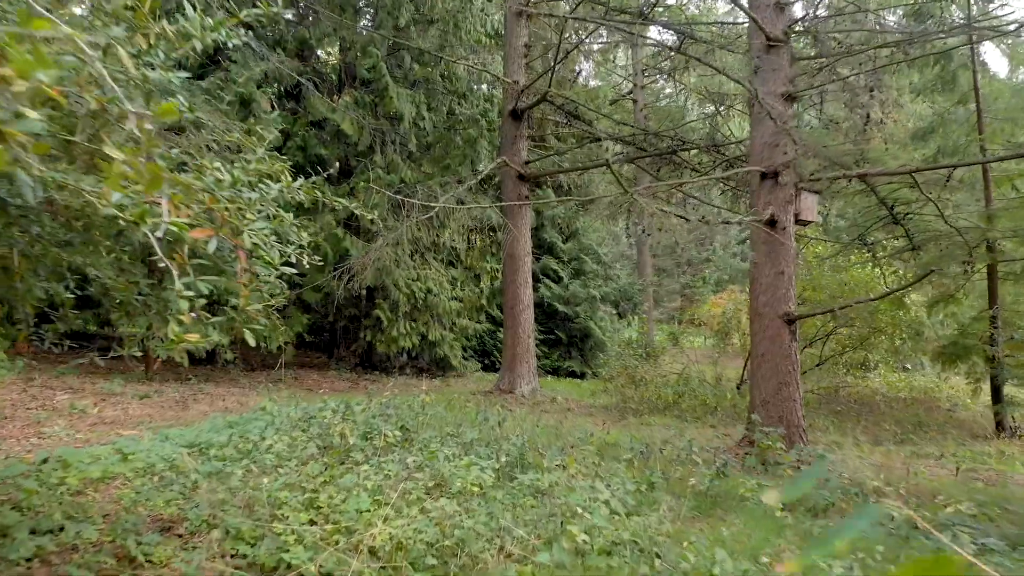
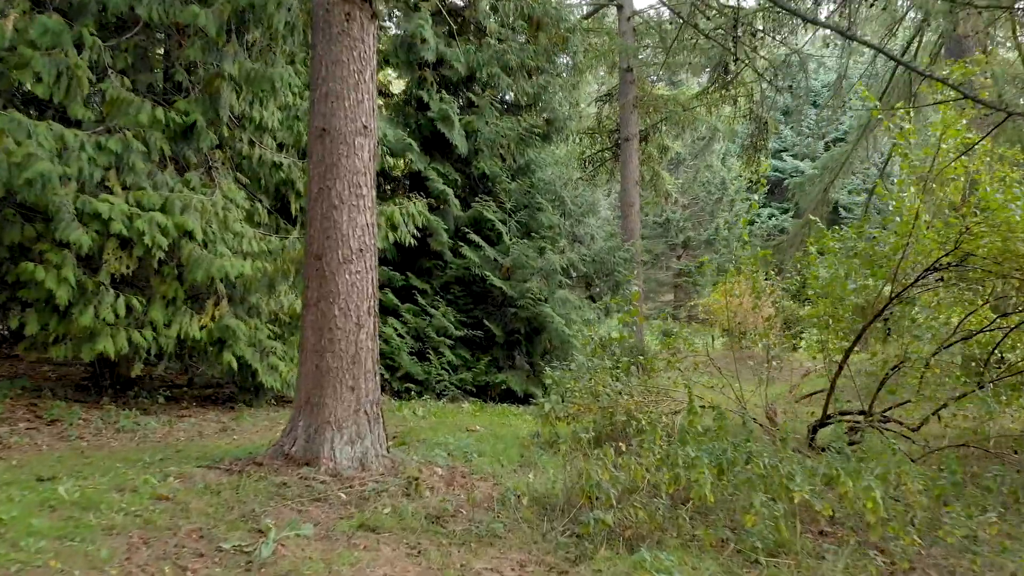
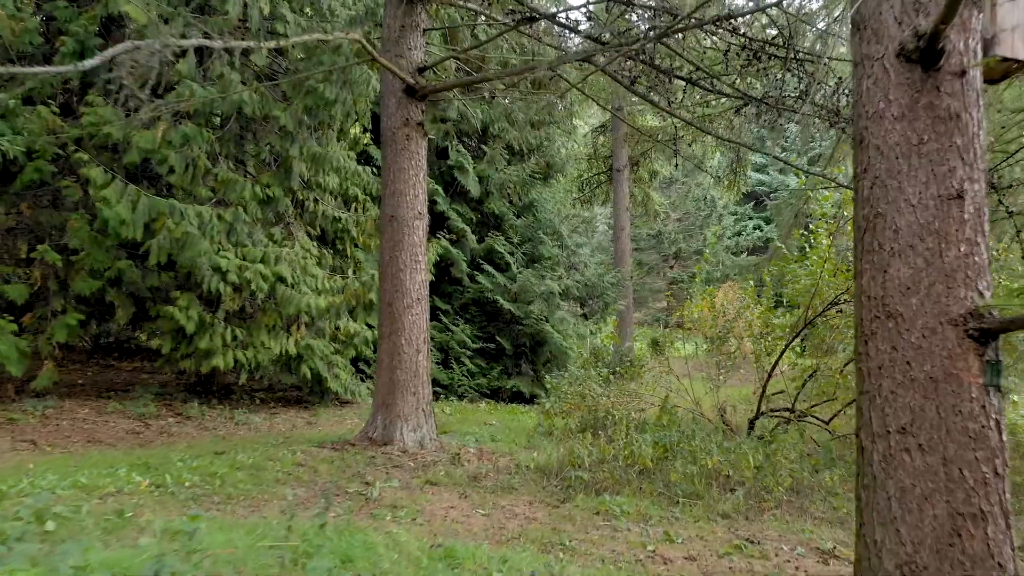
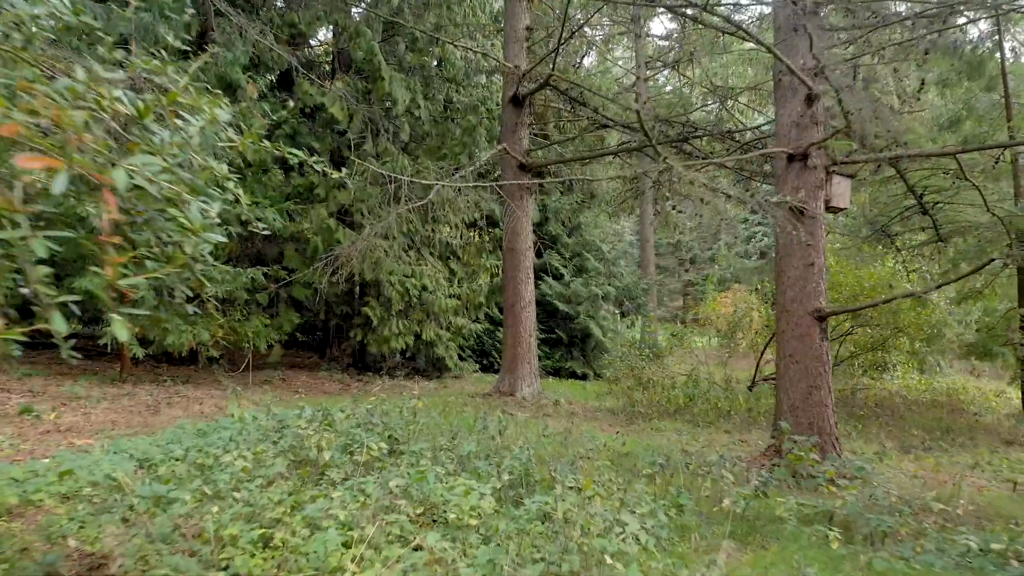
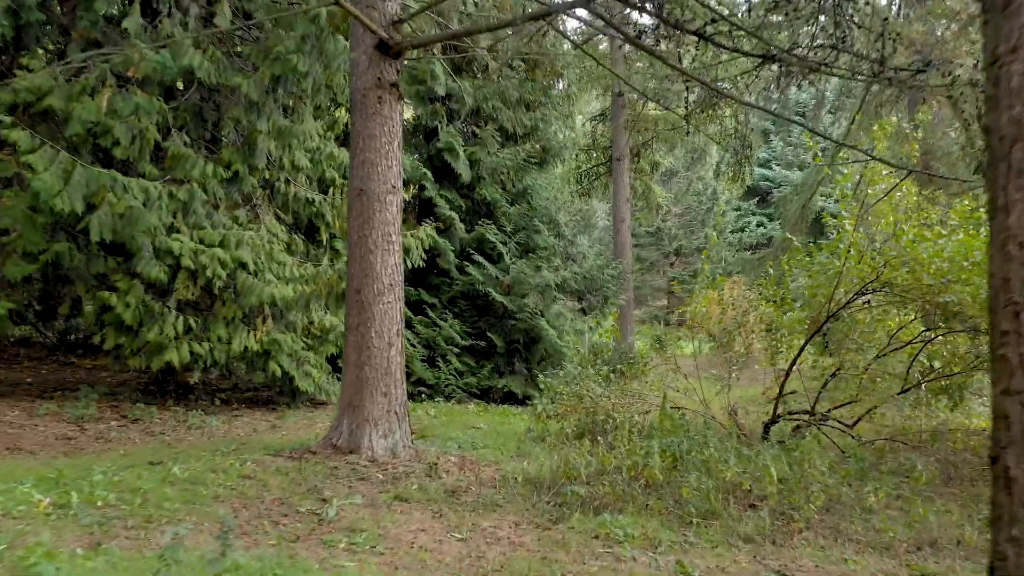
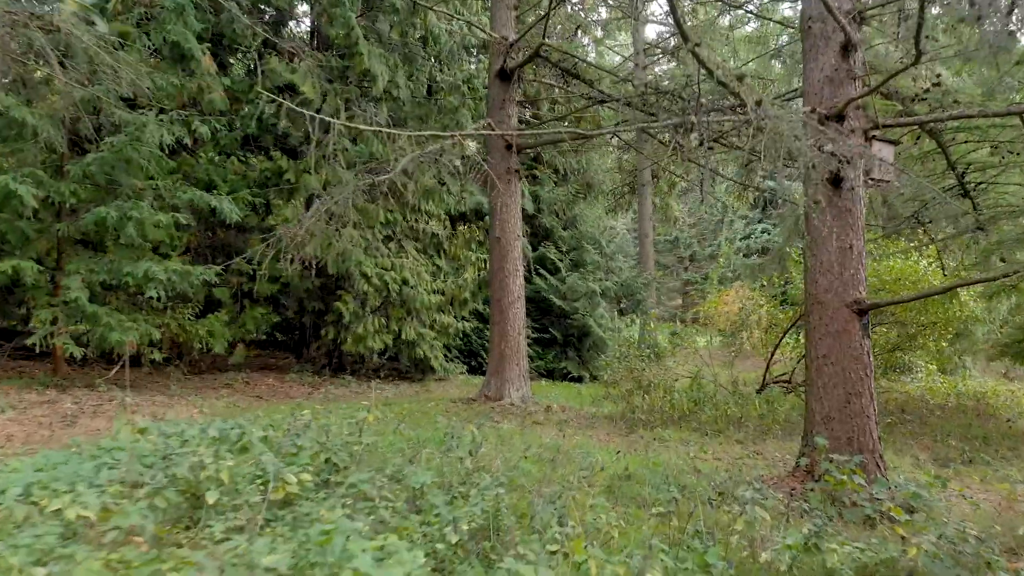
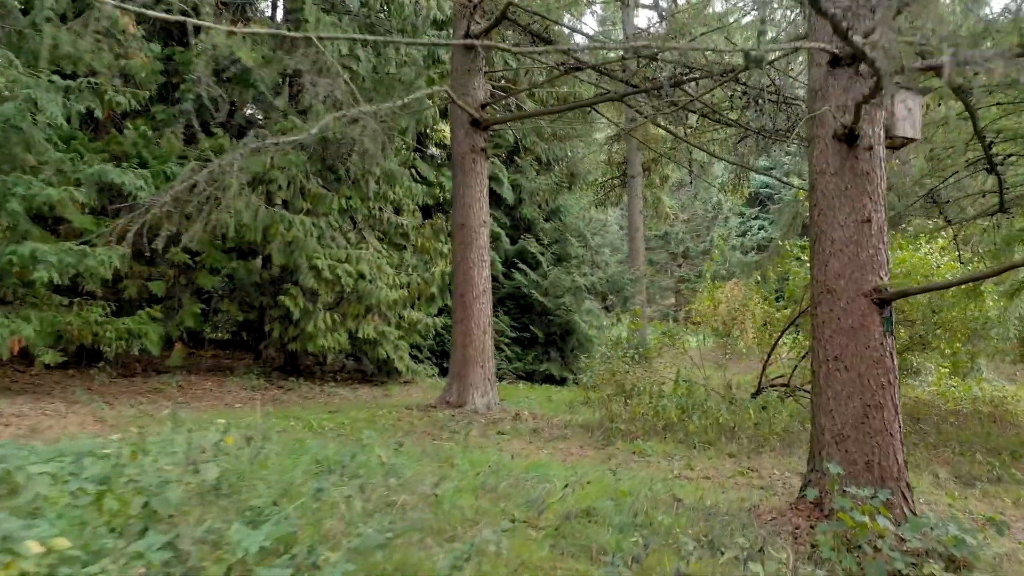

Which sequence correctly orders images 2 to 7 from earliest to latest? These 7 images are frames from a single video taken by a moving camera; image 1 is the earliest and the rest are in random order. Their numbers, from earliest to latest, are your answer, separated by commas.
4, 6, 7, 3, 5, 2
